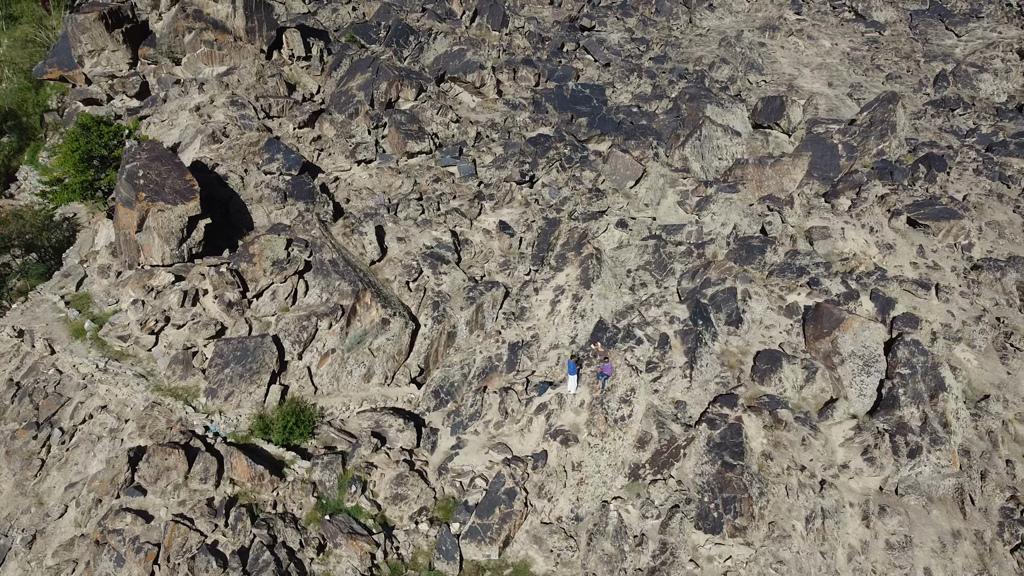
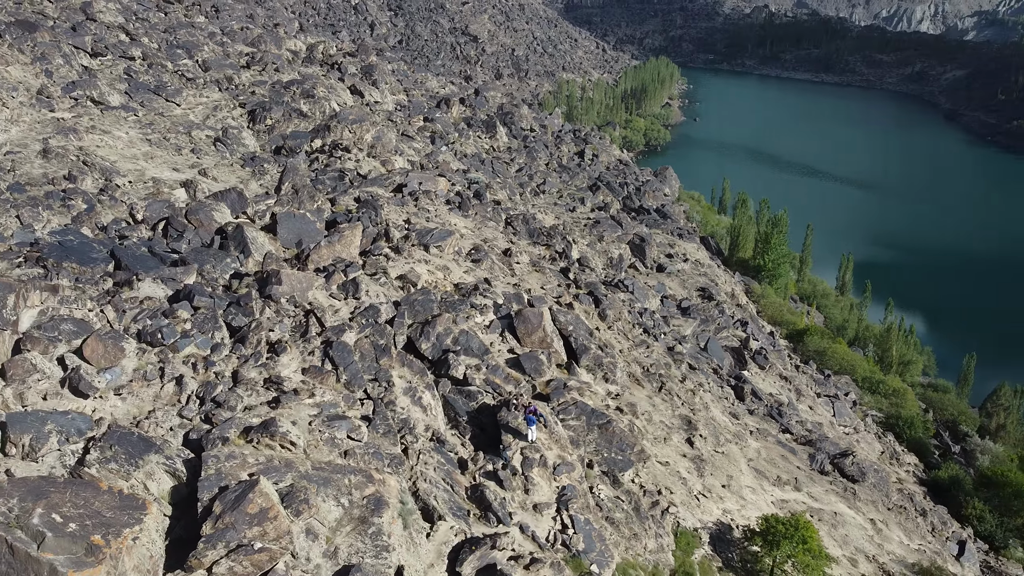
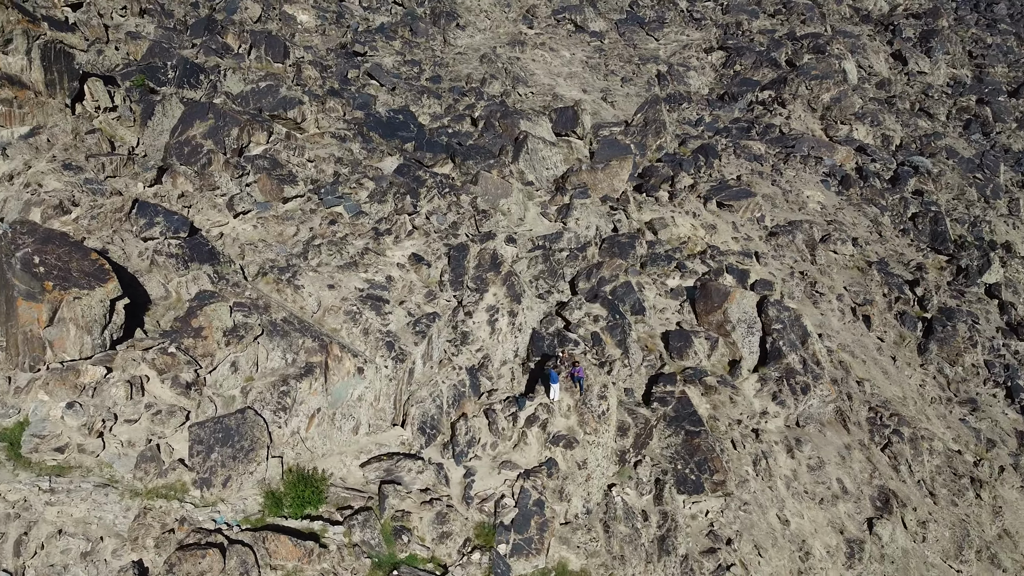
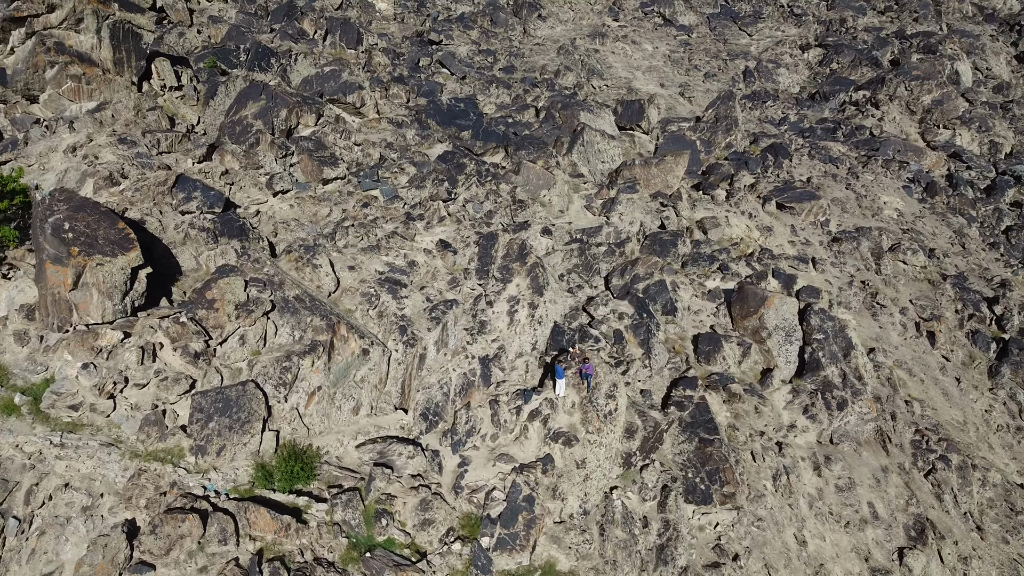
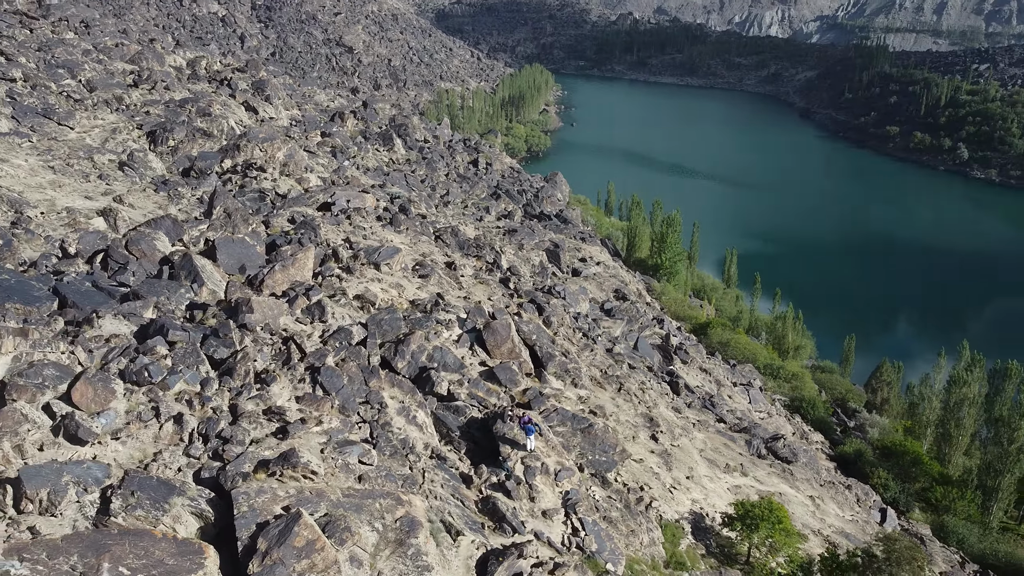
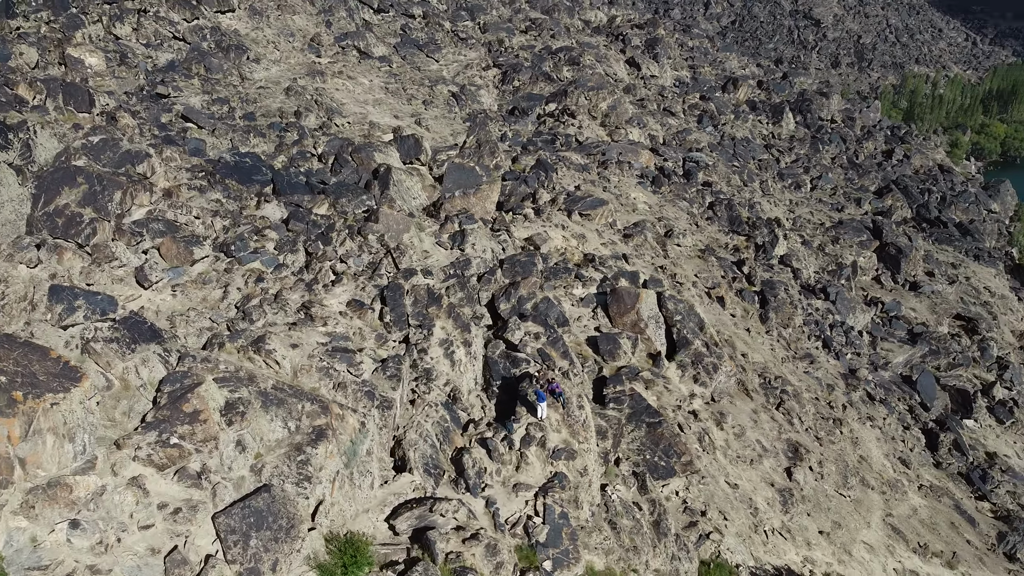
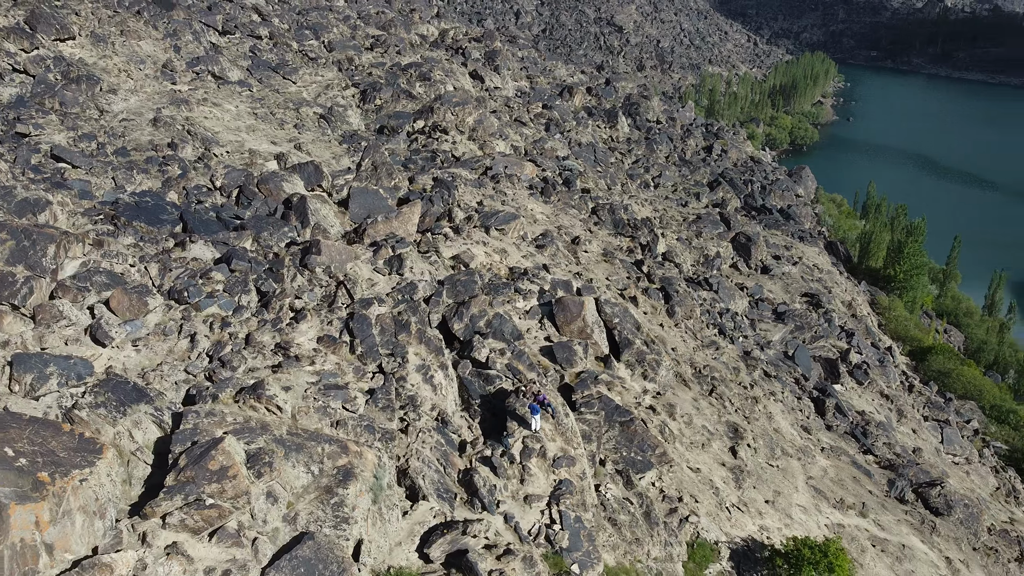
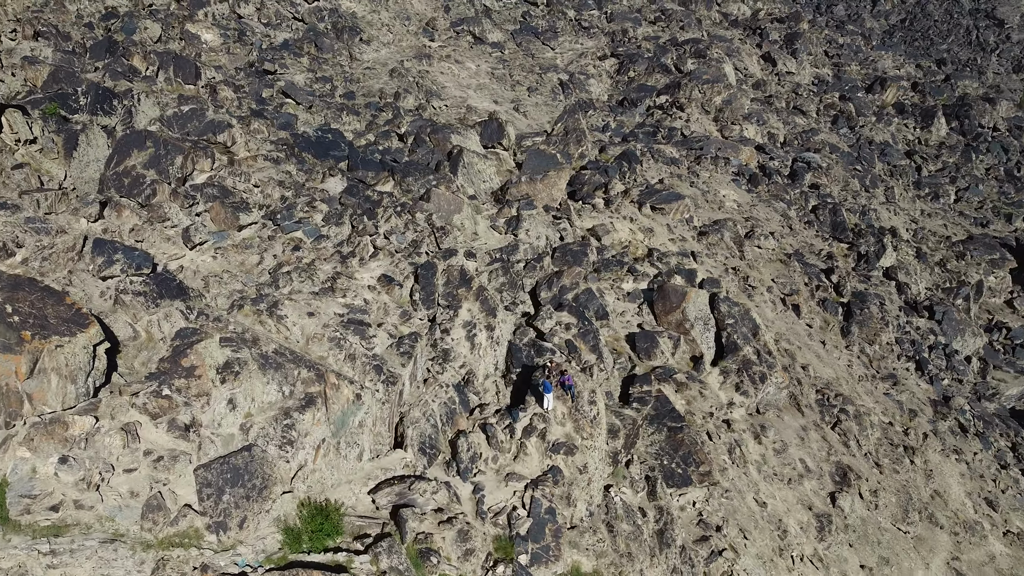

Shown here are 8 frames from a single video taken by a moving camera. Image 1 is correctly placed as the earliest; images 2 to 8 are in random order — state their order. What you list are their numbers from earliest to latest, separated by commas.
4, 3, 8, 6, 7, 2, 5
